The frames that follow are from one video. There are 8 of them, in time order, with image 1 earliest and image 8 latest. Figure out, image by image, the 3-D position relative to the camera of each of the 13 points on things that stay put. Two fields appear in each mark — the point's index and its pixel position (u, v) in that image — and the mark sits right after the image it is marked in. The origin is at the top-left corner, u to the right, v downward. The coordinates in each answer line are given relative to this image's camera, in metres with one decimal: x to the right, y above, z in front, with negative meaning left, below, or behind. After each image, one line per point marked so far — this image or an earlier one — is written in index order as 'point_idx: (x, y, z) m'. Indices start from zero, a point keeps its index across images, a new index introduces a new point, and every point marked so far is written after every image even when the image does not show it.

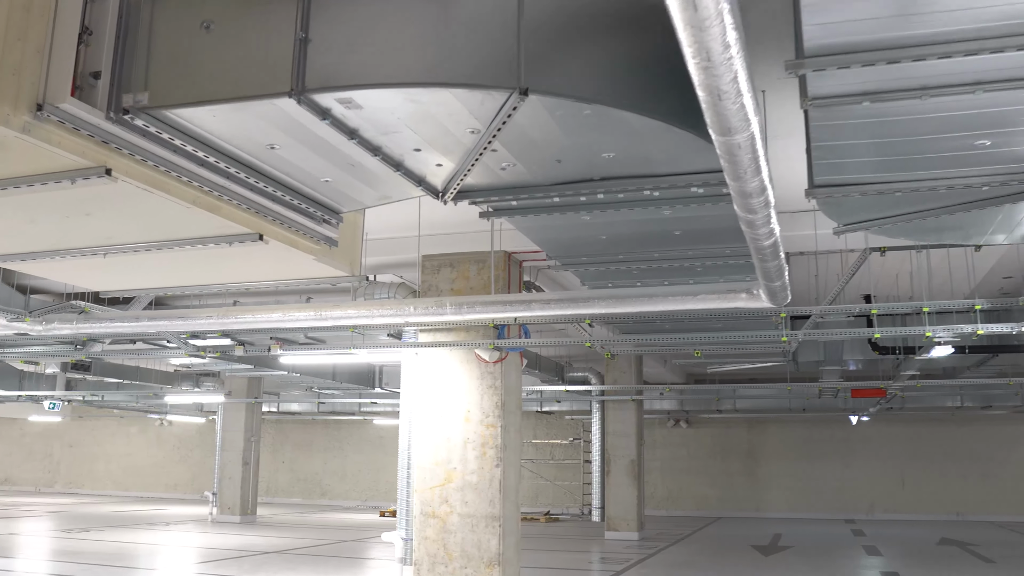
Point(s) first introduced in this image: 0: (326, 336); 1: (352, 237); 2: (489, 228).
0: (-2.2, -0.6, +14.0) m
1: (-1.1, +0.4, +7.9) m
2: (-0.2, +0.6, +11.1) m
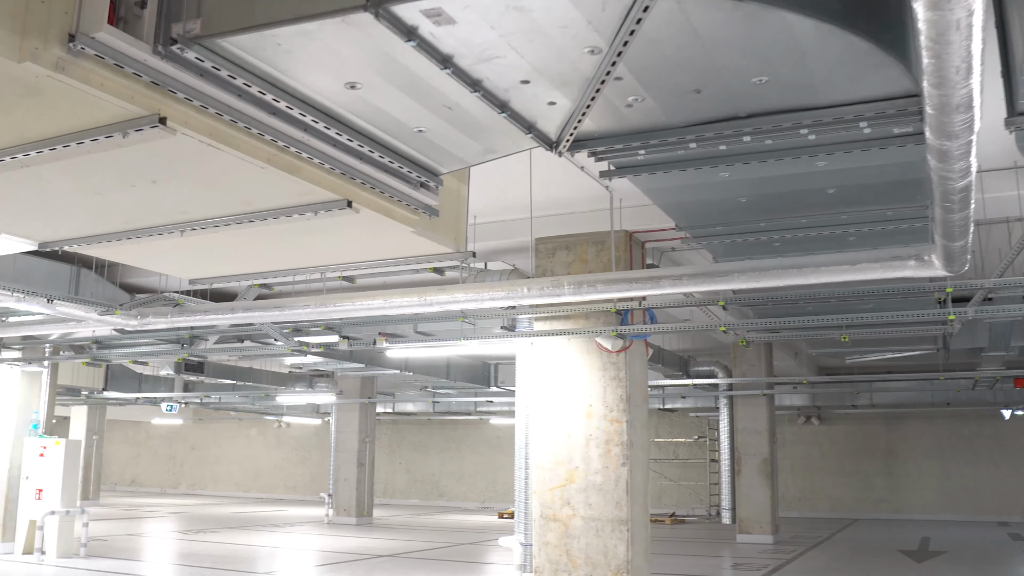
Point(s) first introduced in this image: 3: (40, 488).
0: (-0.9, -0.4, +13.2) m
1: (-0.3, +0.5, +7.1) m
2: (+0.8, +0.7, +10.1) m
3: (-6.3, -2.7, +15.6) m
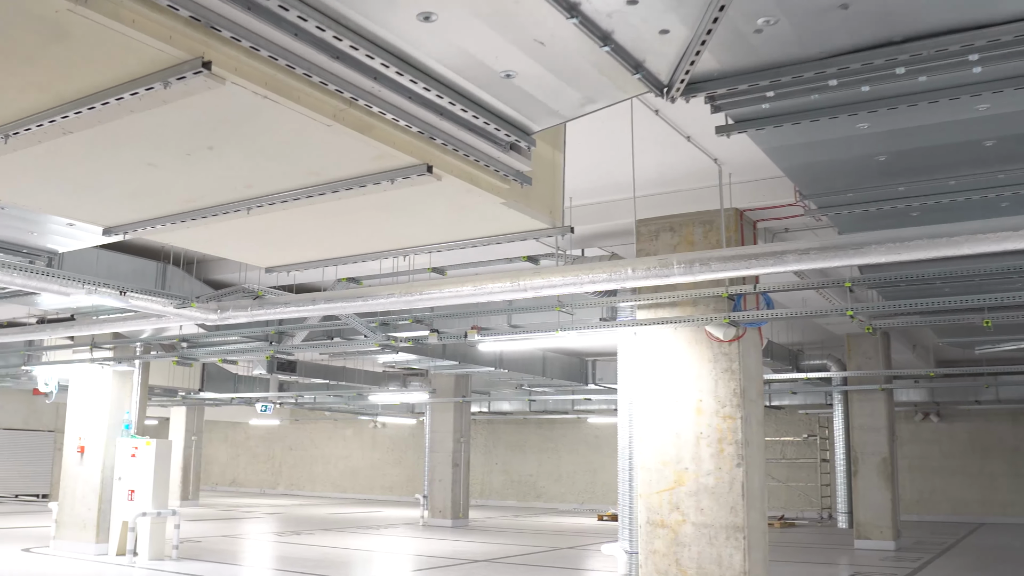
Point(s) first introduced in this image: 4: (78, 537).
0: (+0.2, -0.3, +12.5) m
1: (+0.2, +0.6, +6.3) m
2: (+1.6, +0.9, +9.3) m
3: (-5.0, -2.7, +15.3) m
4: (-6.0, -3.5, +16.3) m
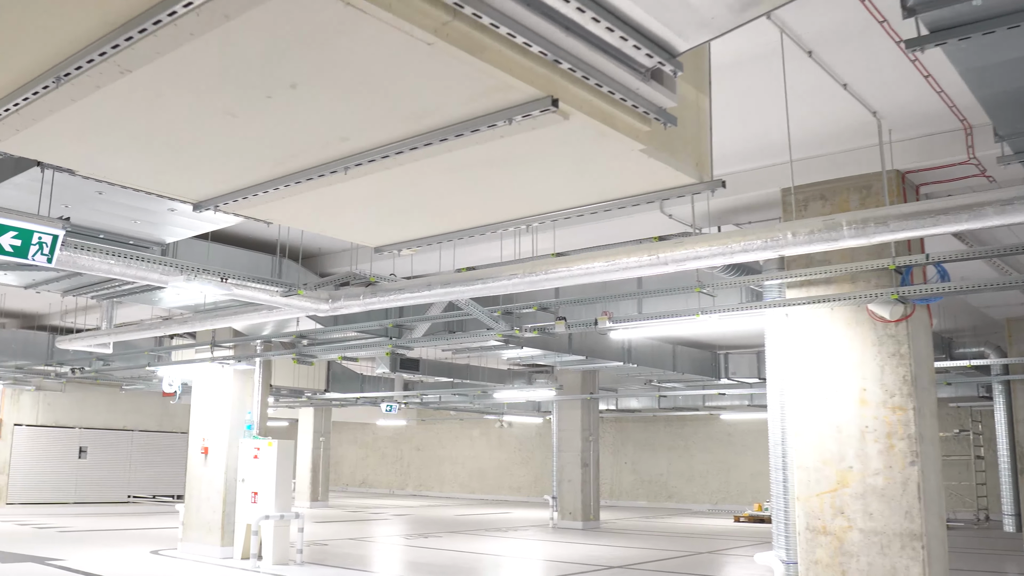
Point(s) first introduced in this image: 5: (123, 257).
0: (+1.5, -0.2, +11.5) m
1: (+0.8, +0.8, +5.4) m
2: (+2.6, +1.0, +8.2) m
3: (-3.3, -2.6, +14.8) m
4: (-4.2, -3.5, +15.9) m
5: (-2.7, +0.2, +8.0) m
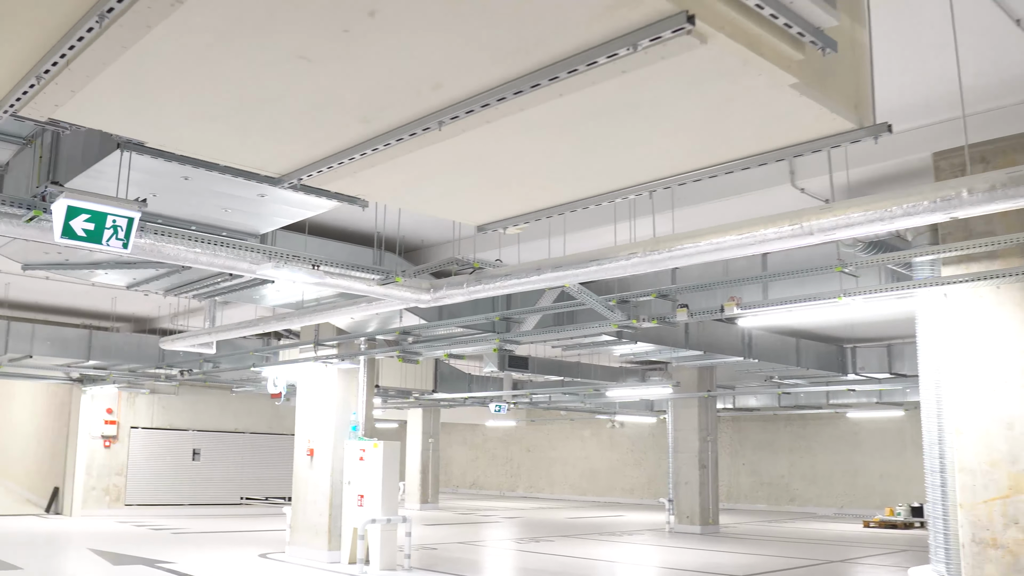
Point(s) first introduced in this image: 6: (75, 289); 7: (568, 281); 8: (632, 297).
0: (+2.6, 0.0, +10.5) m
1: (+1.3, +0.9, +4.5) m
2: (+3.3, +1.2, +7.1) m
3: (-1.8, -2.5, +14.3) m
4: (-2.7, -3.4, +15.5) m
5: (-1.9, +0.3, +7.5) m
6: (-7.2, 0.0, +19.1) m
7: (+0.4, +0.1, +7.6) m
8: (+1.0, -0.1, +9.7) m
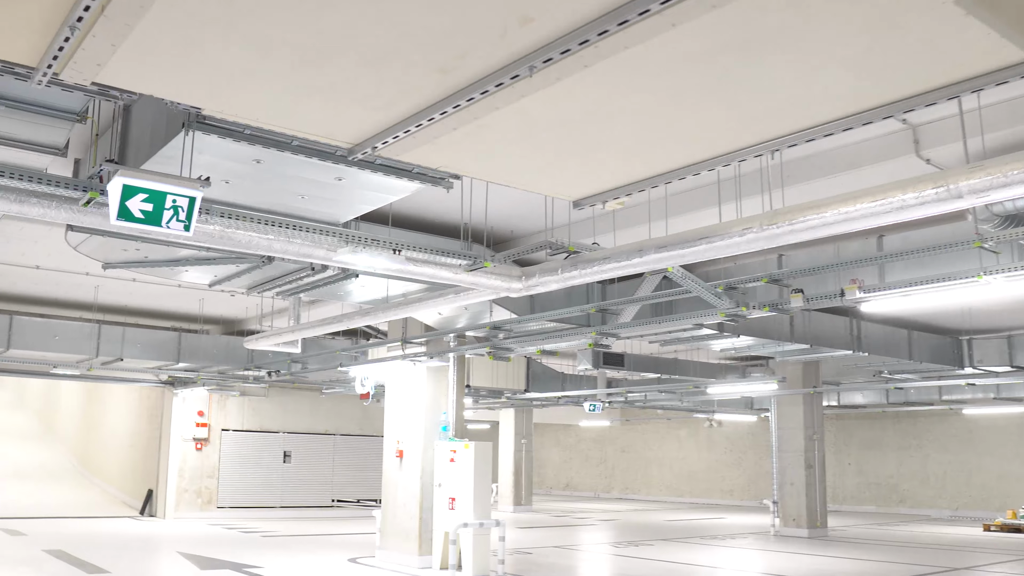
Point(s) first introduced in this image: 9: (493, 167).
0: (+3.4, +0.1, +9.6) m
1: (+1.6, +1.0, +3.7) m
2: (+3.8, +1.3, +6.2) m
3: (-0.7, -2.5, +13.7) m
4: (-1.4, -3.4, +14.9) m
5: (-1.4, +0.4, +6.9) m
6: (-5.7, 0.0, +18.9) m
7: (+1.0, +0.2, +6.9) m
8: (+1.7, 0.0, +8.9) m
9: (-0.1, +0.6, +5.5) m
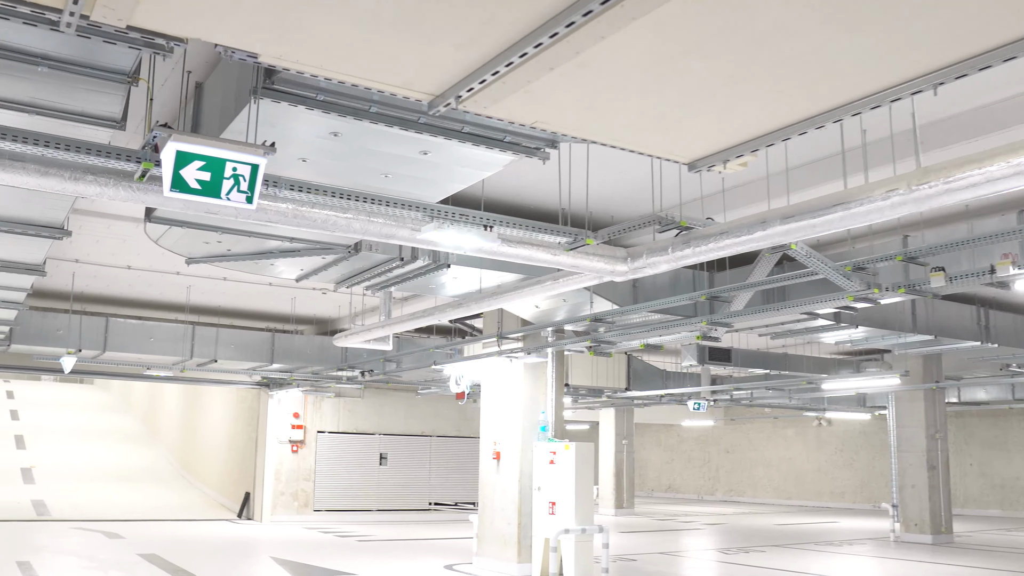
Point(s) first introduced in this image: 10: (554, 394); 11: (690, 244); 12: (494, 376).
0: (+4.1, +0.3, +8.6) m
1: (+1.9, +1.1, +2.8) m
2: (+4.3, +1.5, +5.1) m
3: (+0.5, -2.4, +13.0) m
4: (-0.1, -3.3, +14.3) m
5: (-0.8, +0.4, +6.3) m
6: (-4.1, 0.0, +18.5) m
7: (+1.5, +0.3, +6.0) m
8: (+2.5, +0.2, +8.0) m
9: (+0.3, +0.7, +4.8) m
10: (+0.5, -1.3, +14.3) m
11: (+1.0, +0.3, +6.8) m
12: (-0.2, -1.1, +15.2) m
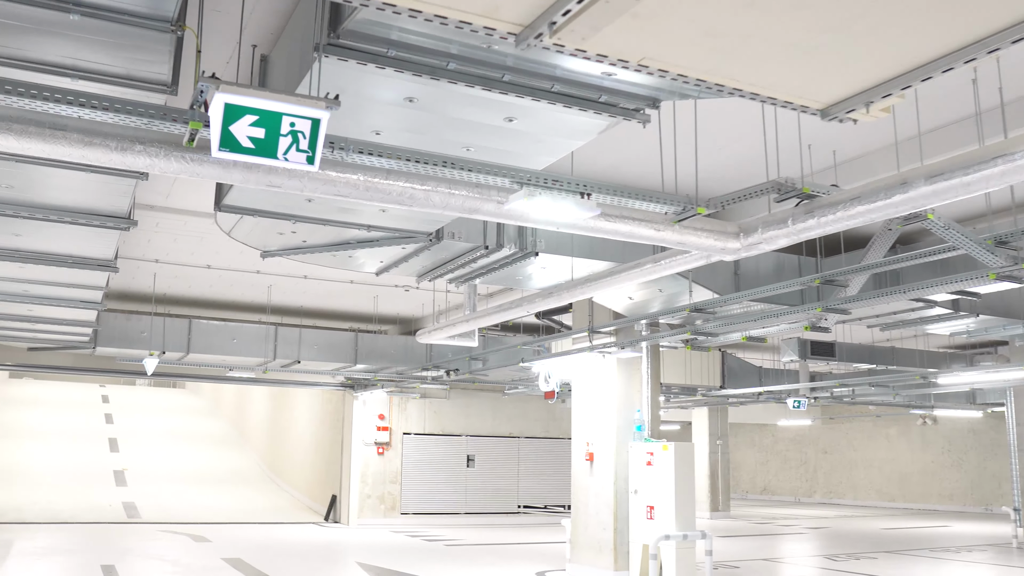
0: (+4.8, +0.4, +7.5) m
1: (+2.1, +1.3, +1.9) m
2: (+4.6, +1.7, +4.0) m
3: (+1.5, -2.3, +12.2) m
4: (+1.0, -3.2, +13.5) m
5: (-0.3, +0.5, +5.6) m
6: (-2.7, 0.0, +18.1) m
7: (+2.0, +0.4, +5.2) m
8: (+3.0, +0.3, +7.0) m
9: (+0.7, +0.8, +4.0) m
10: (+1.6, -1.2, +13.5) m
11: (+1.5, +0.4, +6.0) m
12: (+0.9, -1.1, +14.5) m
